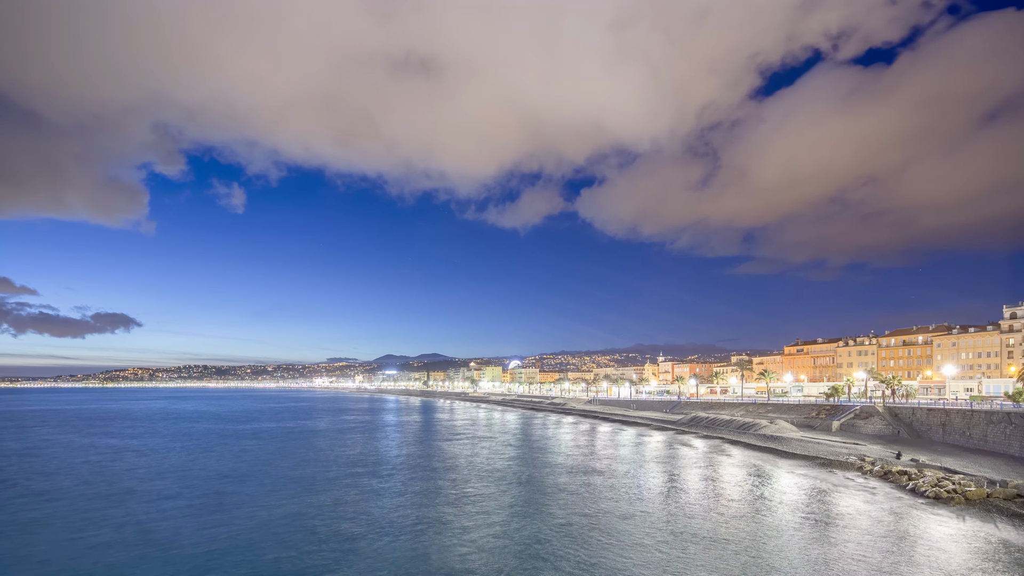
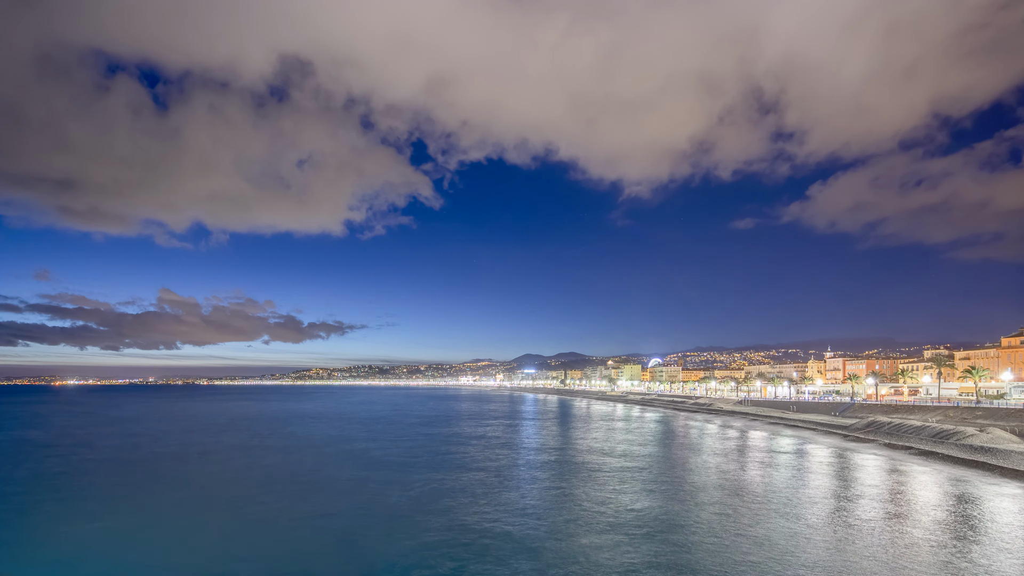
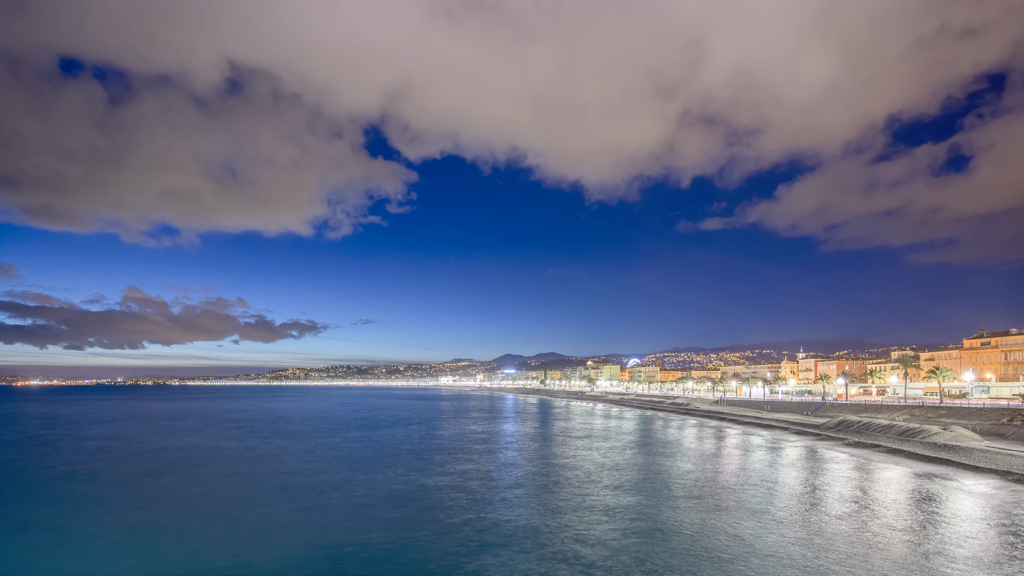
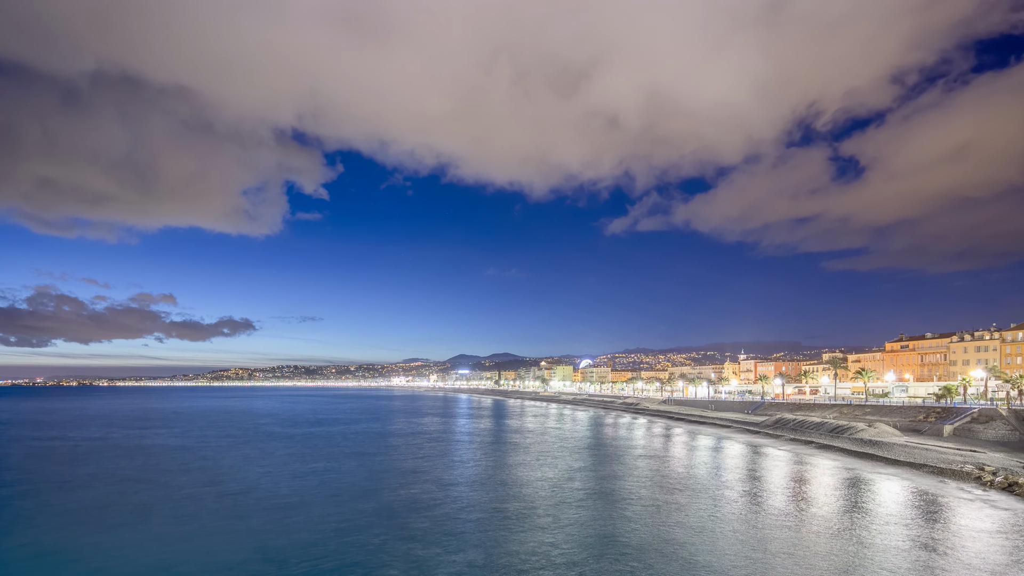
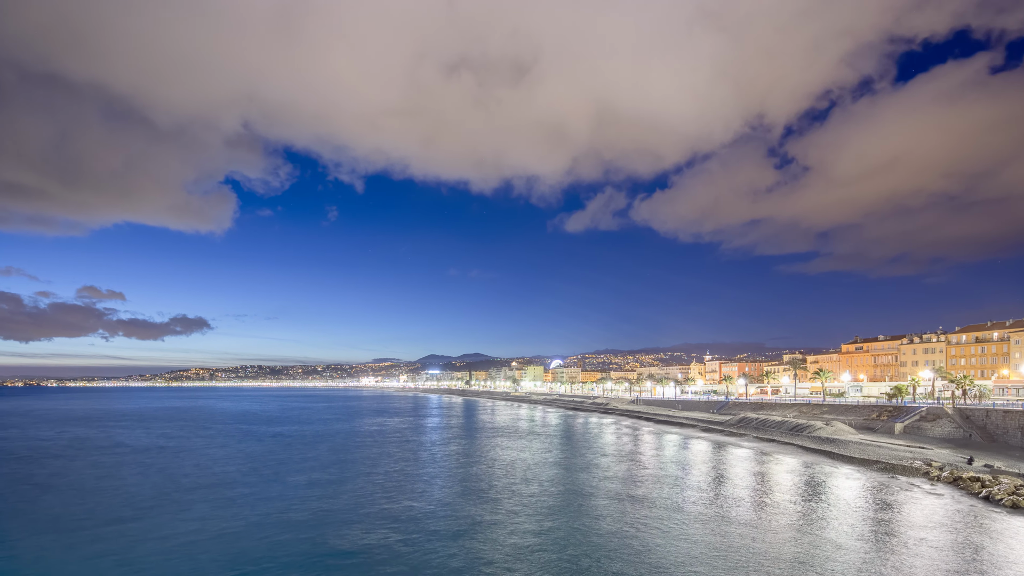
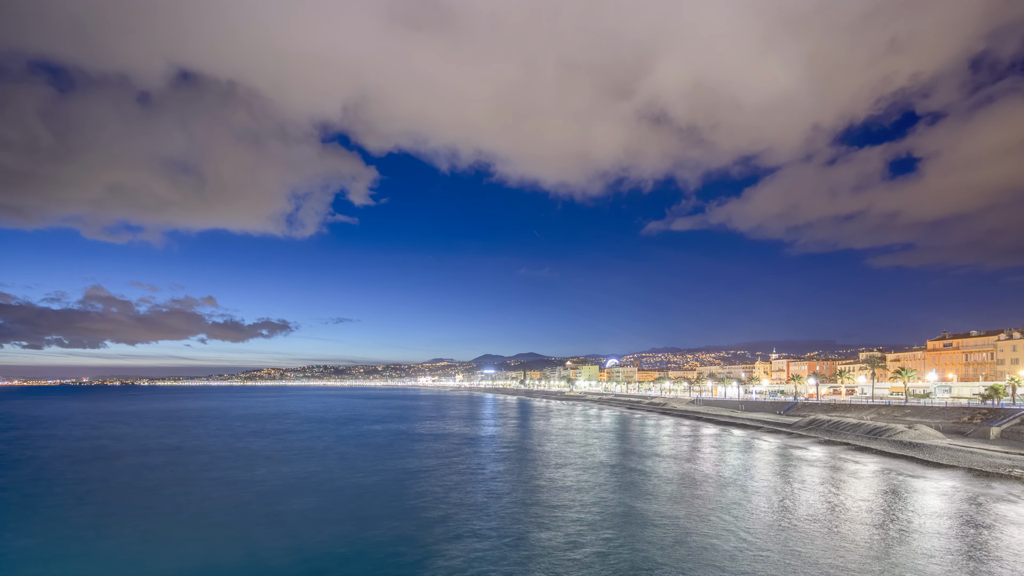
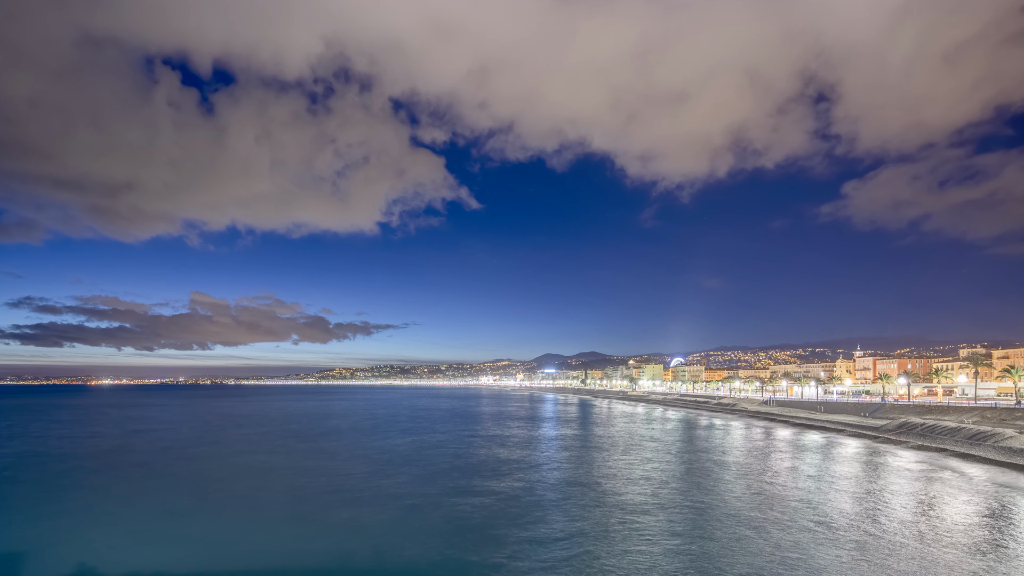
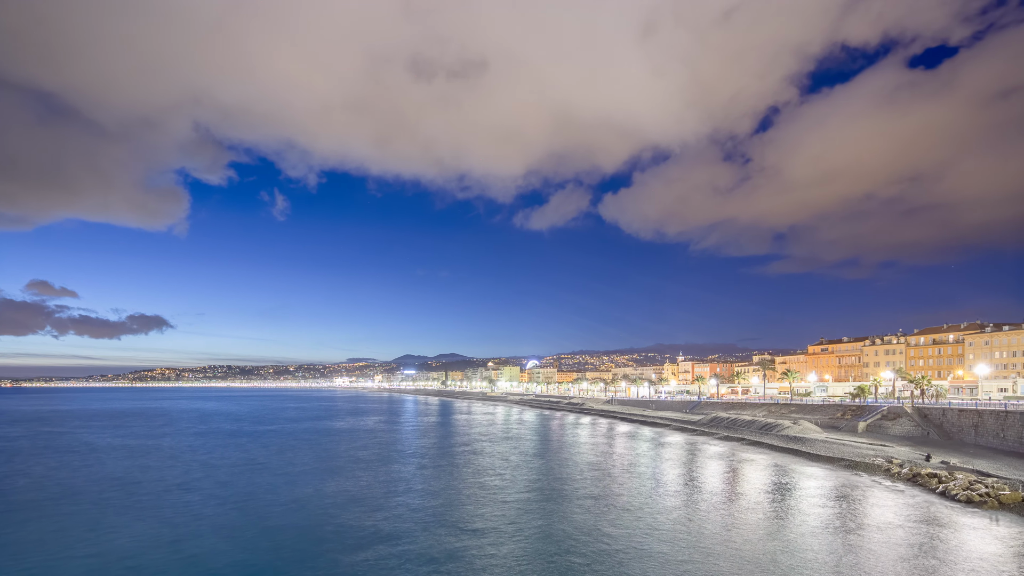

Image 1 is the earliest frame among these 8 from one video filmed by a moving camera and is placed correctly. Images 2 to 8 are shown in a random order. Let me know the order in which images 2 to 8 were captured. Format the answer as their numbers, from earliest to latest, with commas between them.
8, 5, 4, 6, 3, 2, 7
